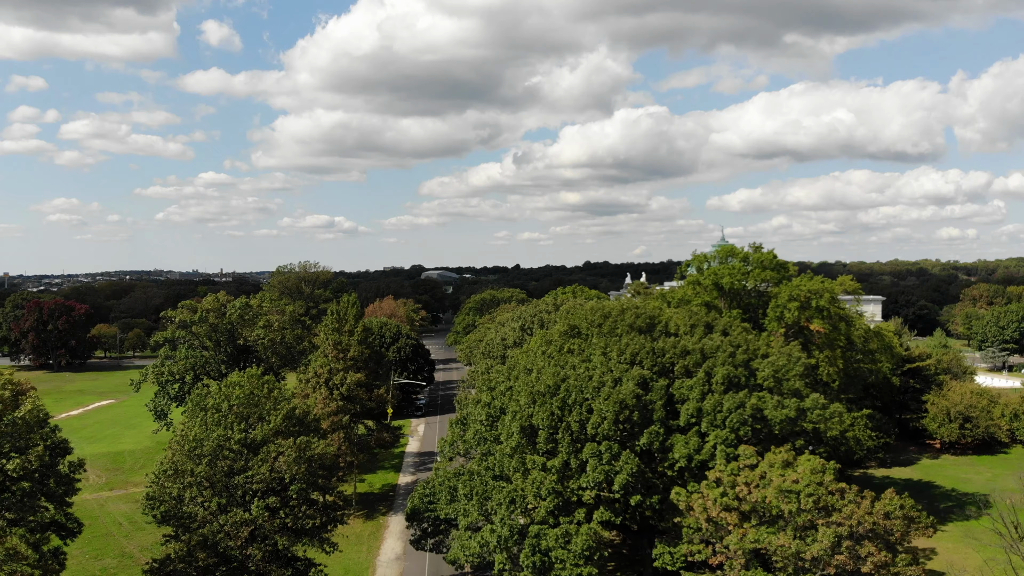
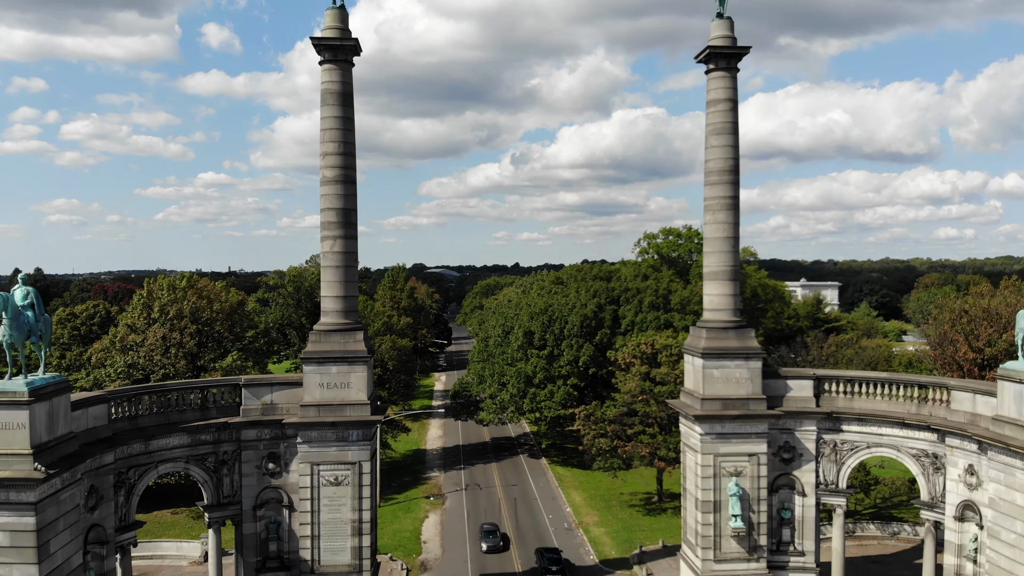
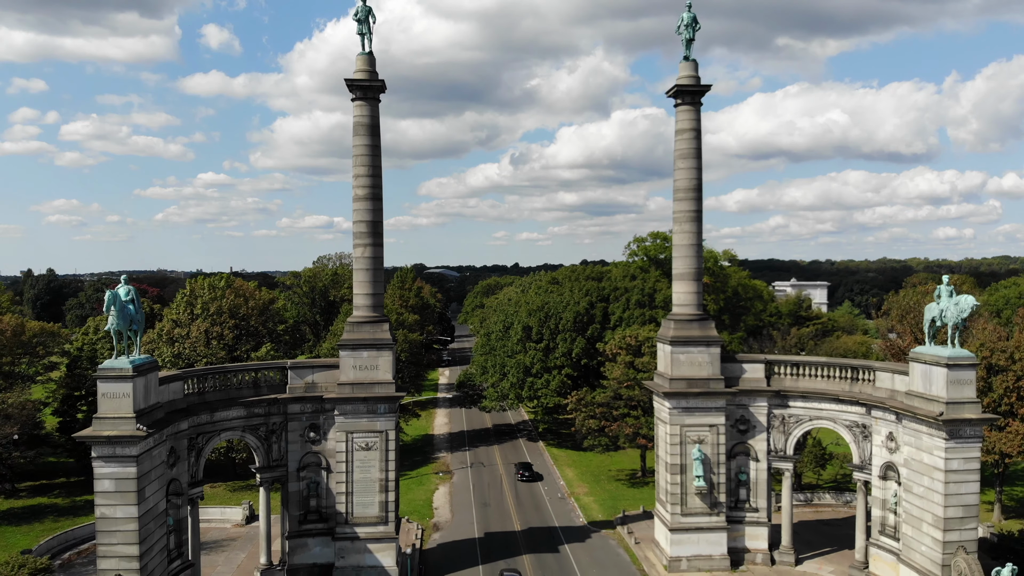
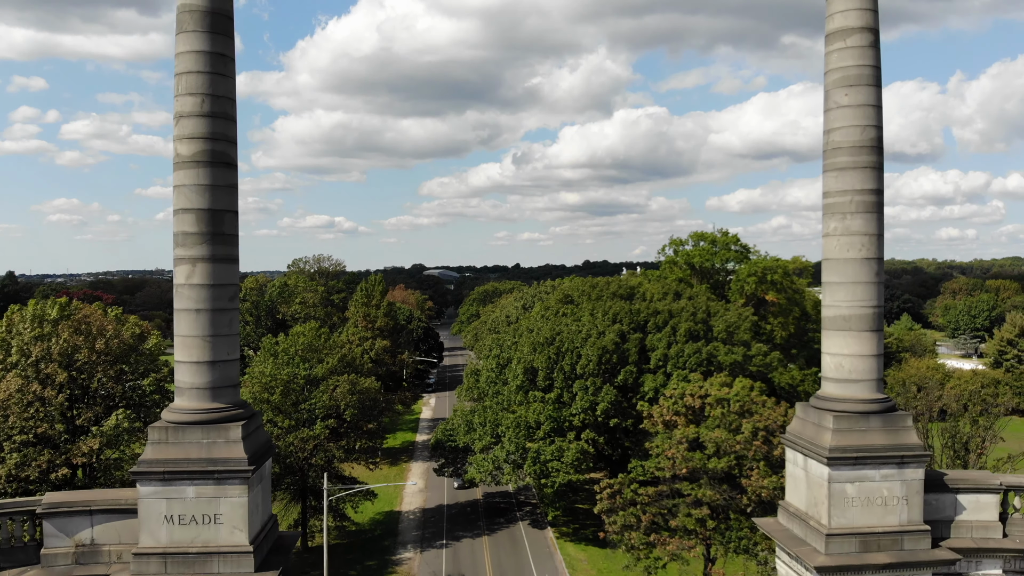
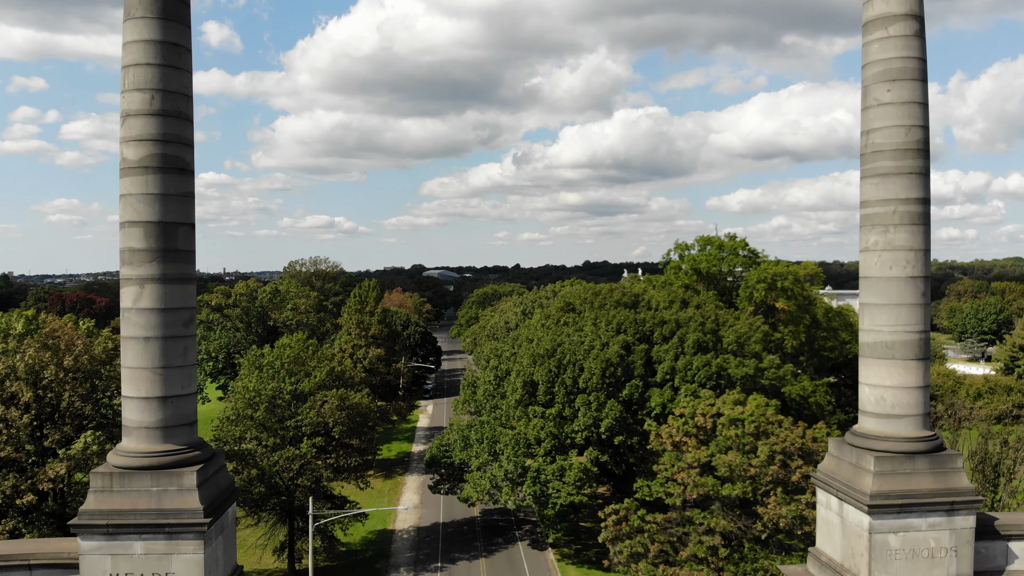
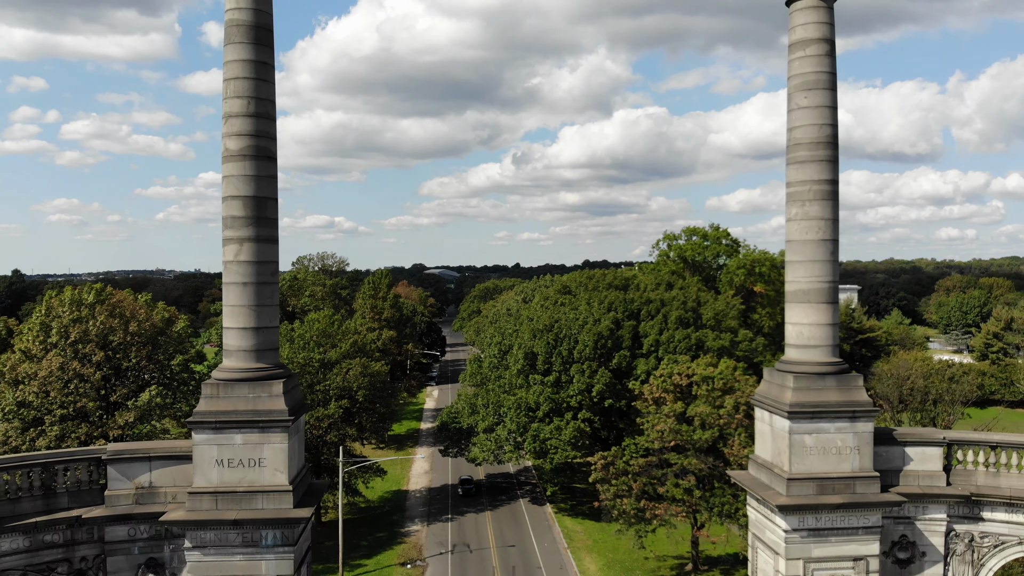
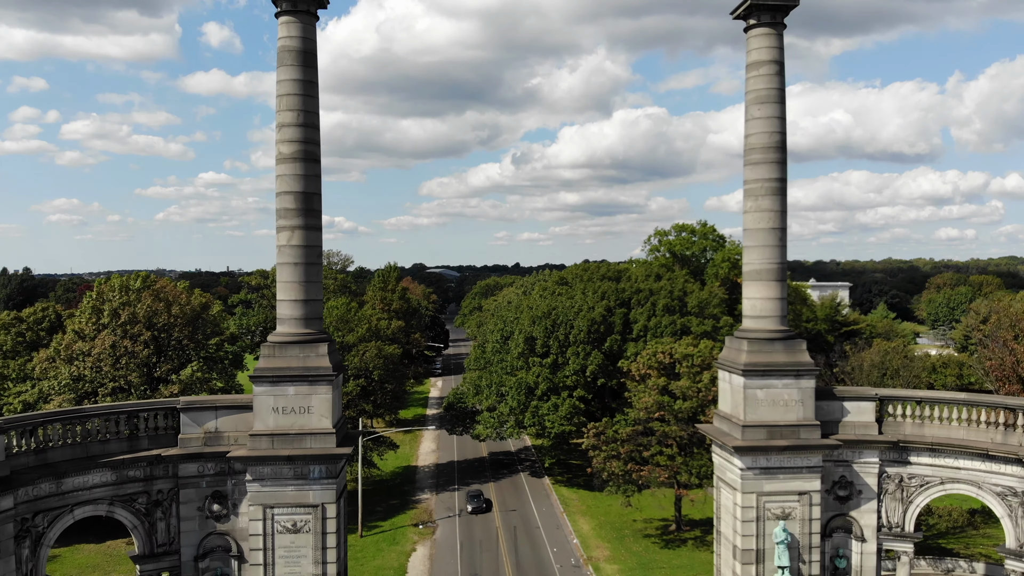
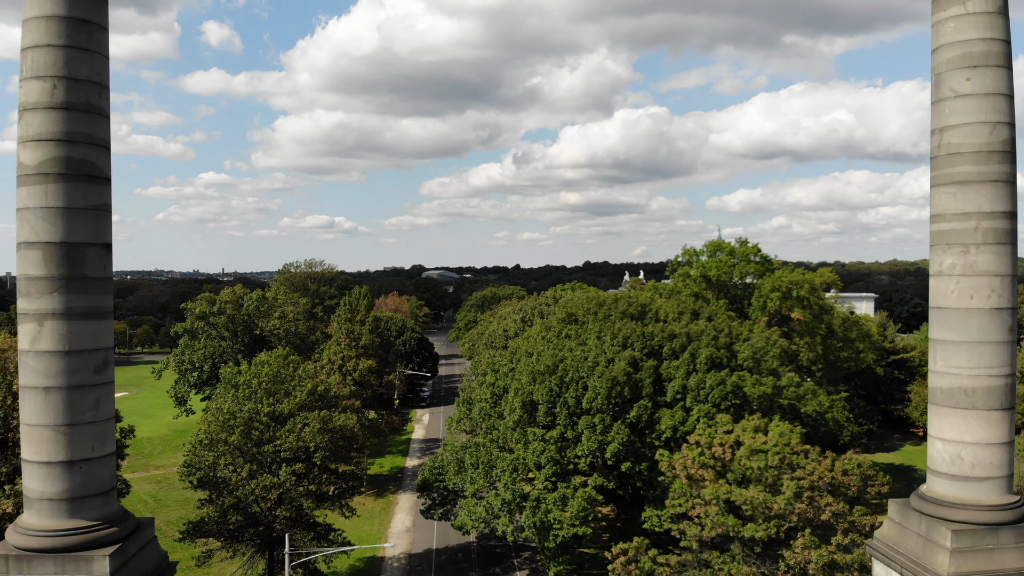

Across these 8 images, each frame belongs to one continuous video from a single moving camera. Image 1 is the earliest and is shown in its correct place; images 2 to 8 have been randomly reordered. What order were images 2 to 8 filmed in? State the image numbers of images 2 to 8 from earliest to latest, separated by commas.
8, 5, 4, 6, 7, 2, 3
